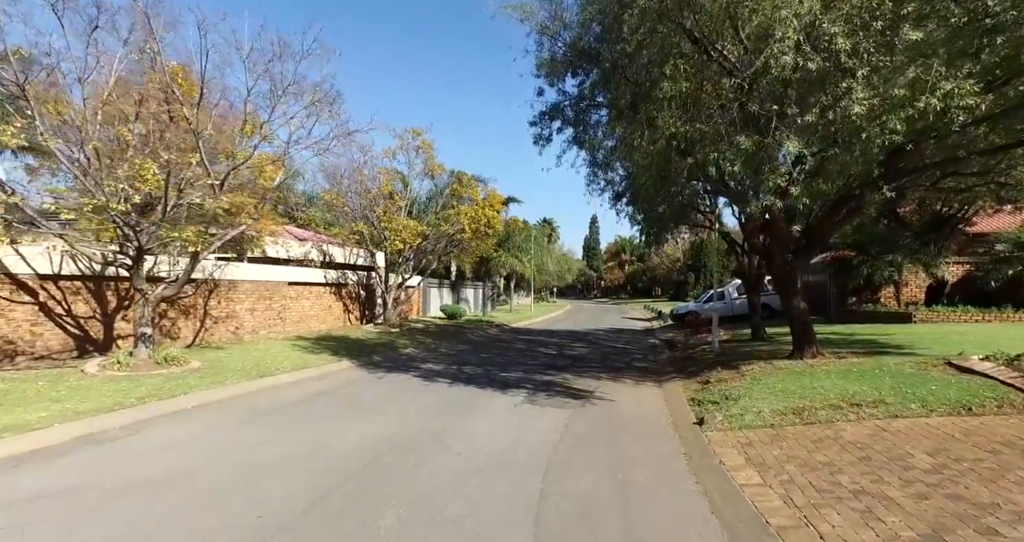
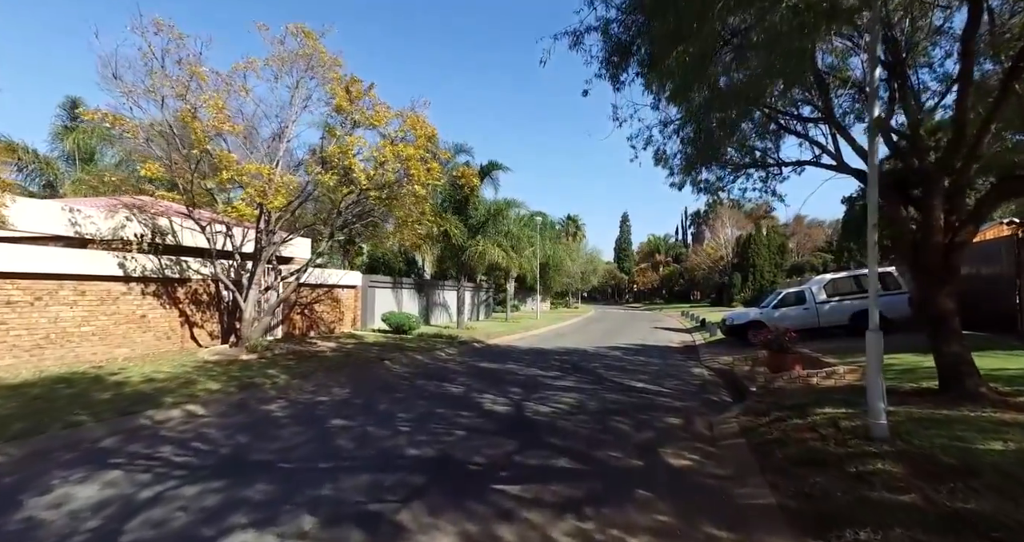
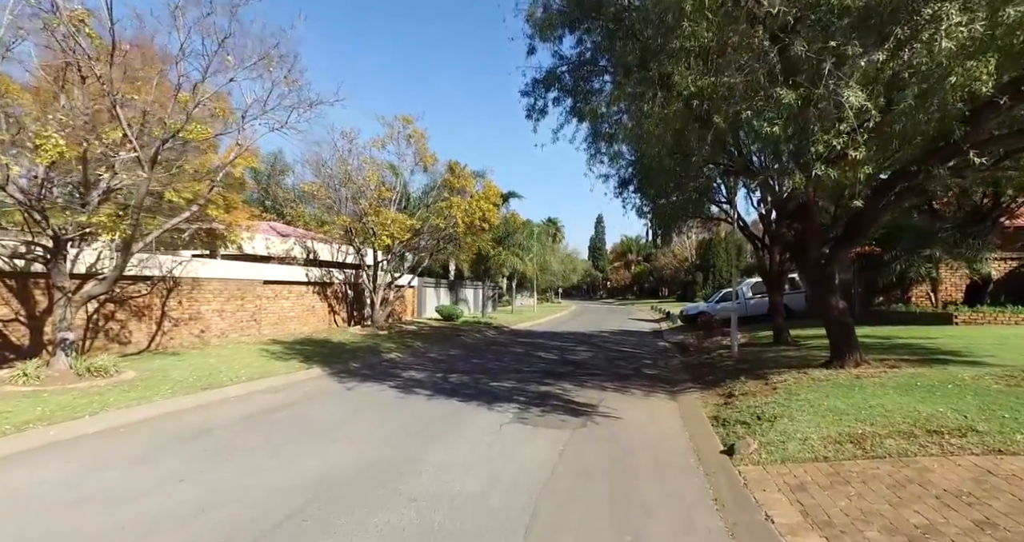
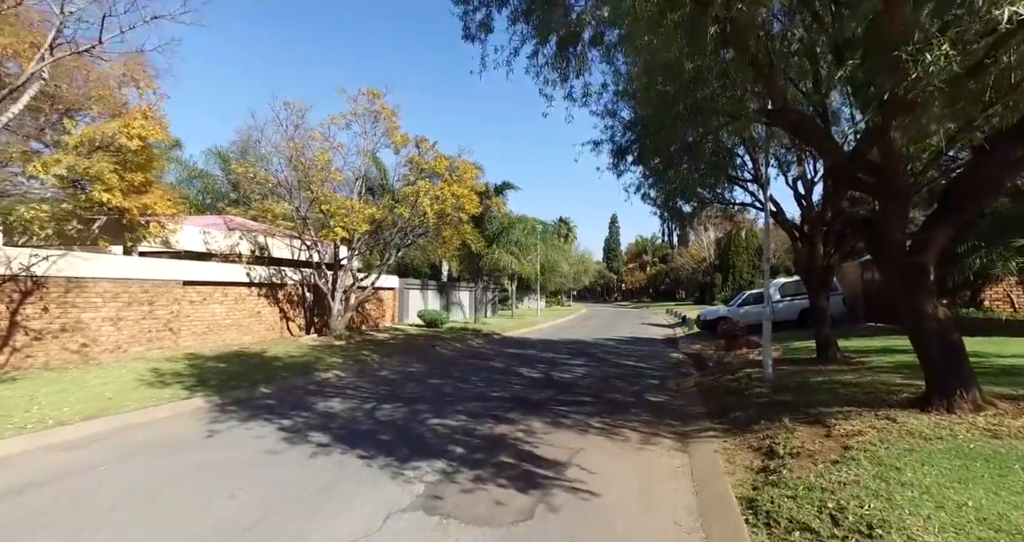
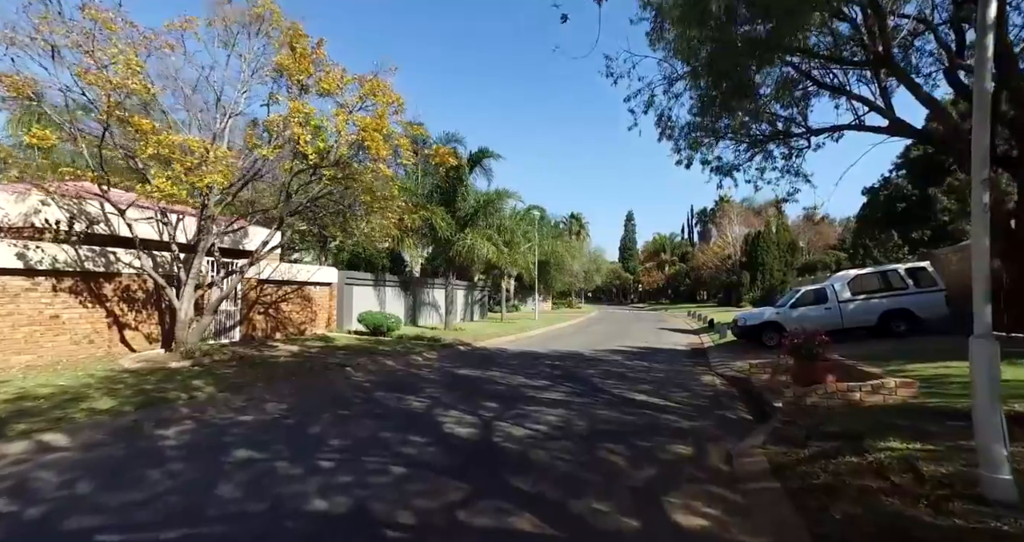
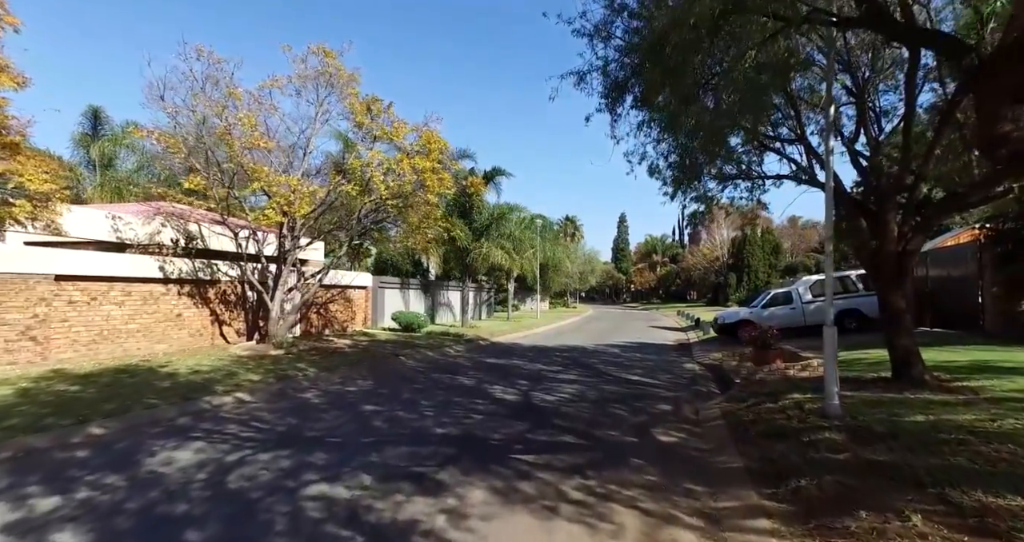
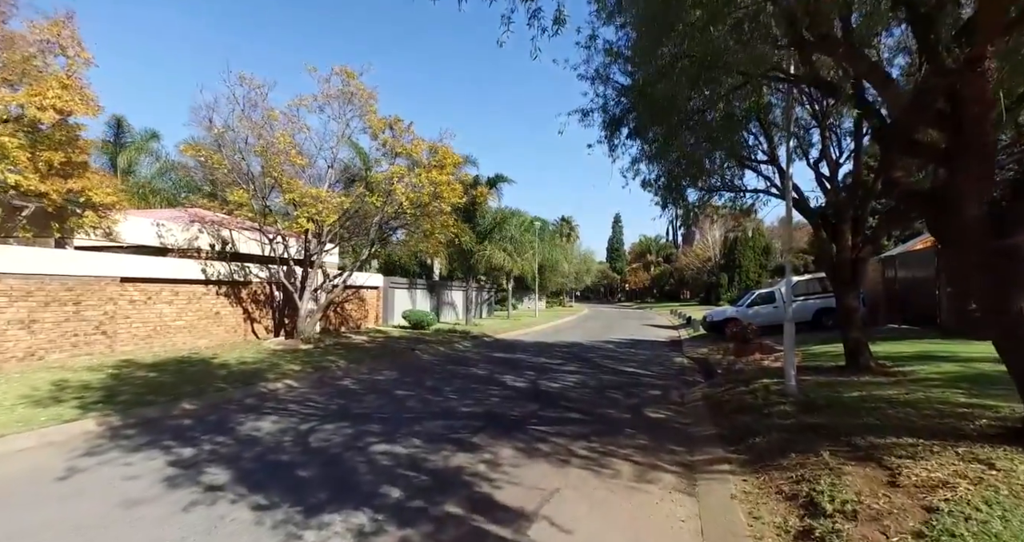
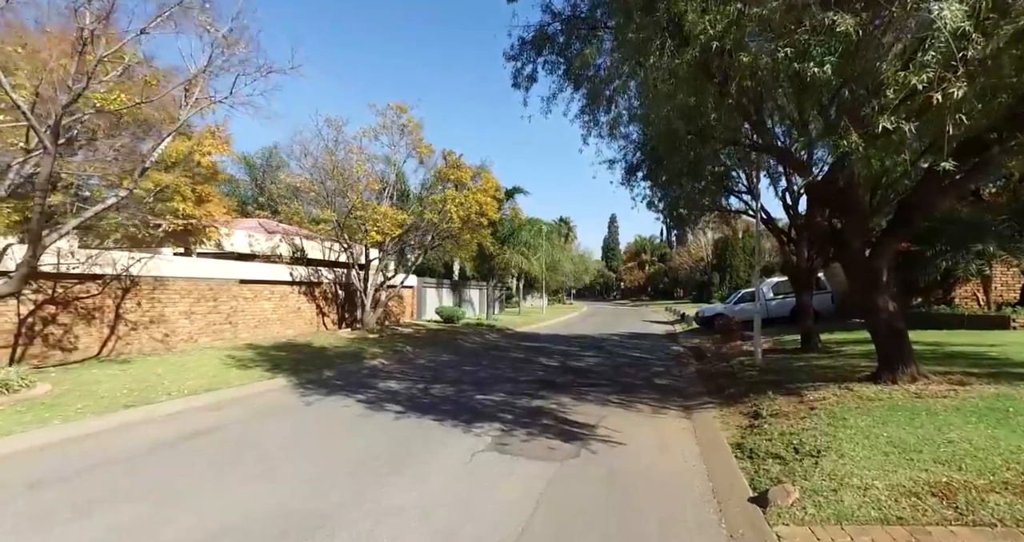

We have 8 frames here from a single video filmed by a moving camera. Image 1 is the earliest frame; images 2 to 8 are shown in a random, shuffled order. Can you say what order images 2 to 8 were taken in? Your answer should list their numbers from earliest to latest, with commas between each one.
3, 8, 4, 7, 6, 2, 5
